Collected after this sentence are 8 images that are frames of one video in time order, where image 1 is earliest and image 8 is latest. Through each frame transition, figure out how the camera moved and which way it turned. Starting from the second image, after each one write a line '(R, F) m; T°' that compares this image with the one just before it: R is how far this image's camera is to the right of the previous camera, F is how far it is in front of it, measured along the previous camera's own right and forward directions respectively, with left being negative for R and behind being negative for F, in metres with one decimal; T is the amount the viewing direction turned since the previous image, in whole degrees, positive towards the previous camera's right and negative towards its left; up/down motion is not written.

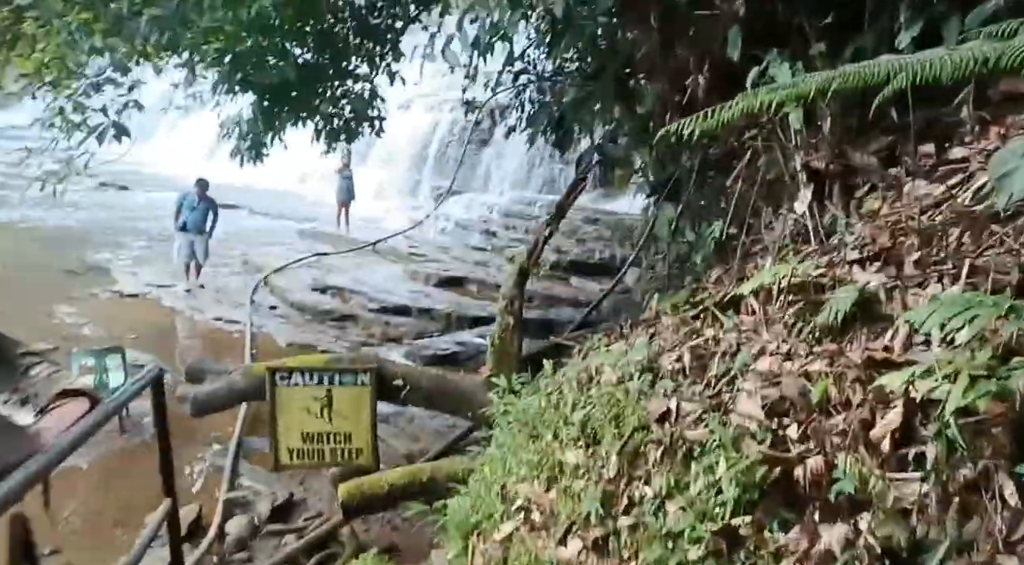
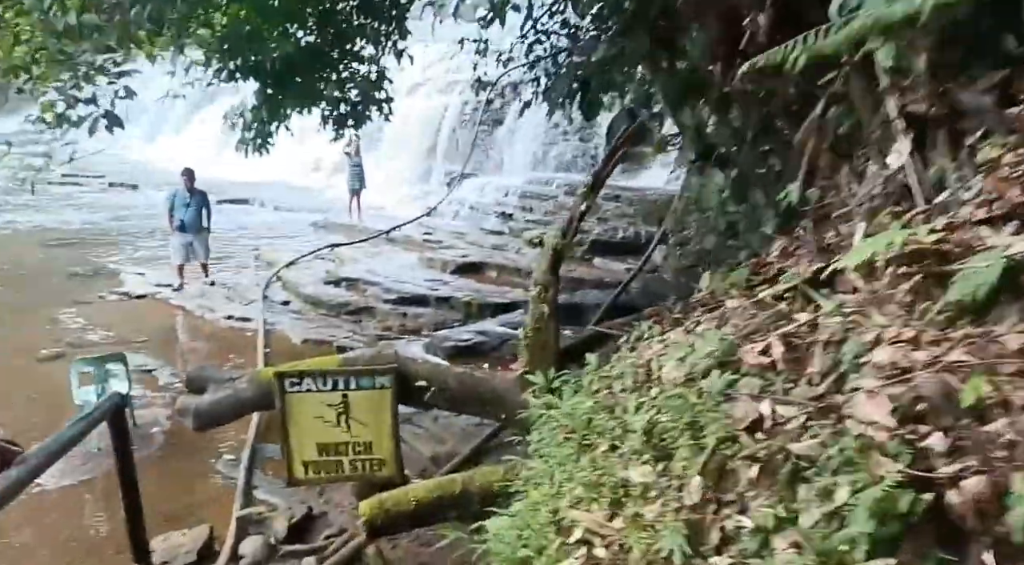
(-0.1, +0.4) m; -1°
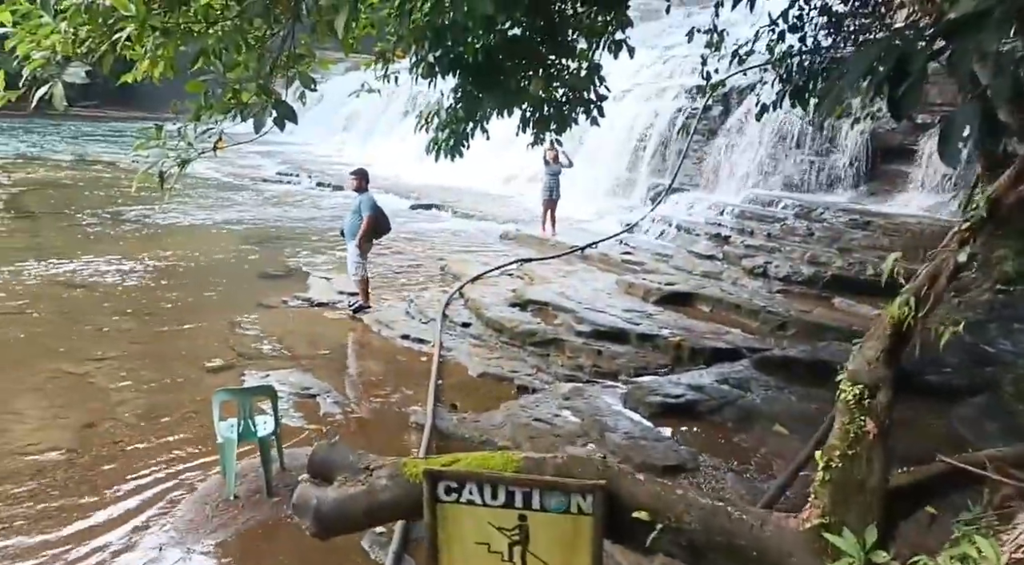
(-0.3, +1.1) m; -14°
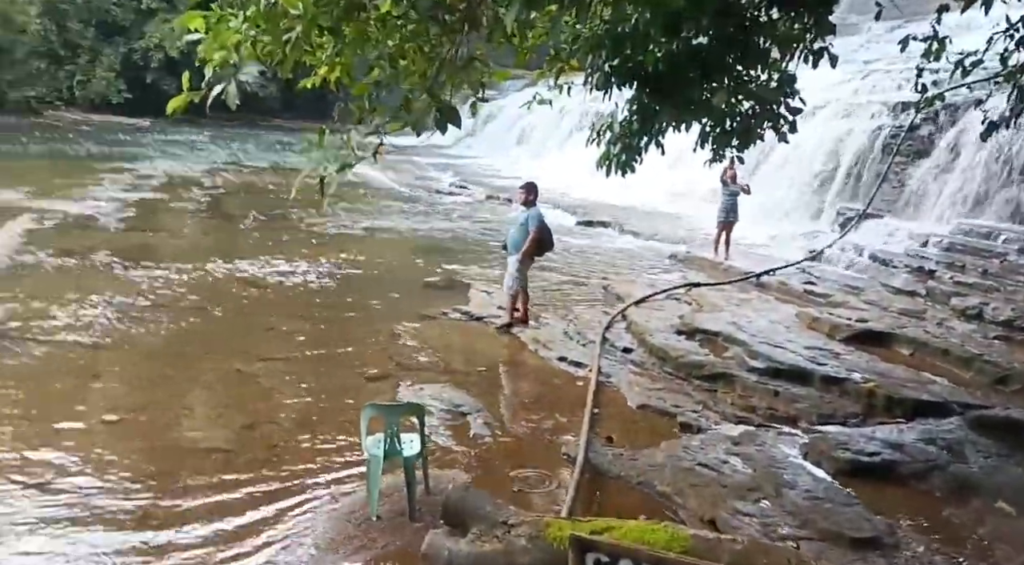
(0.0, +0.3) m; -12°
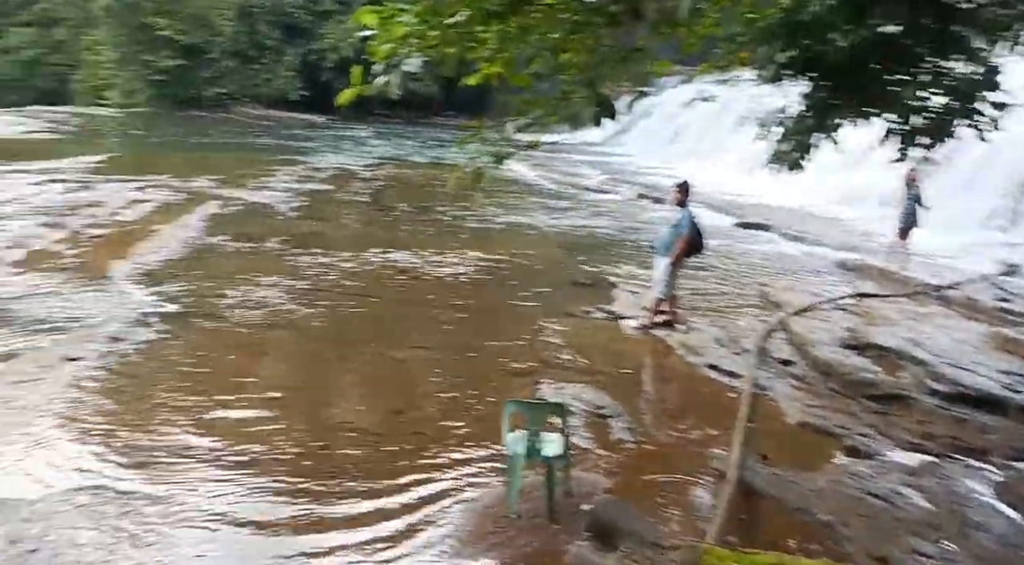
(0.0, +0.1) m; -11°
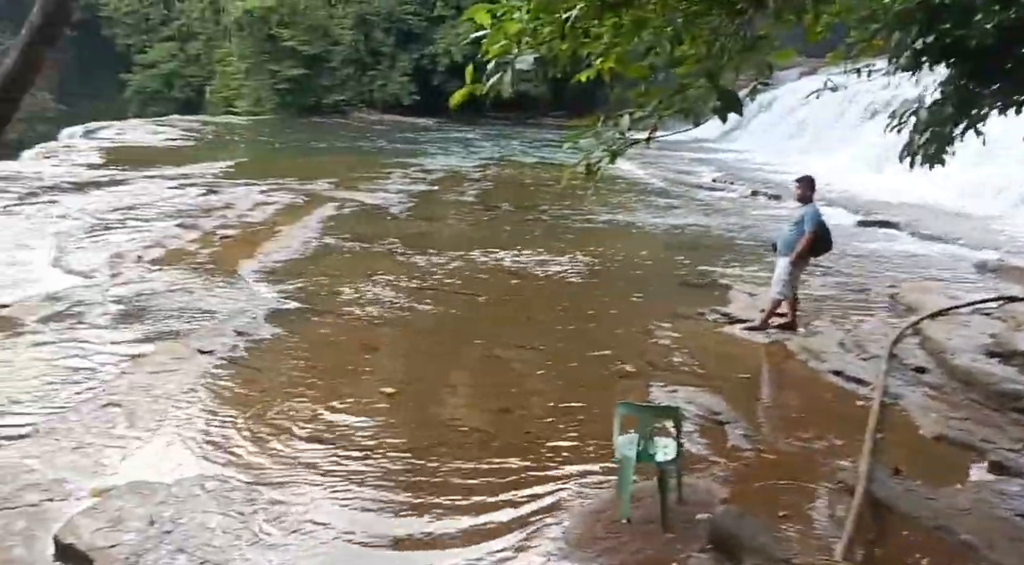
(0.0, 0.0) m; -8°
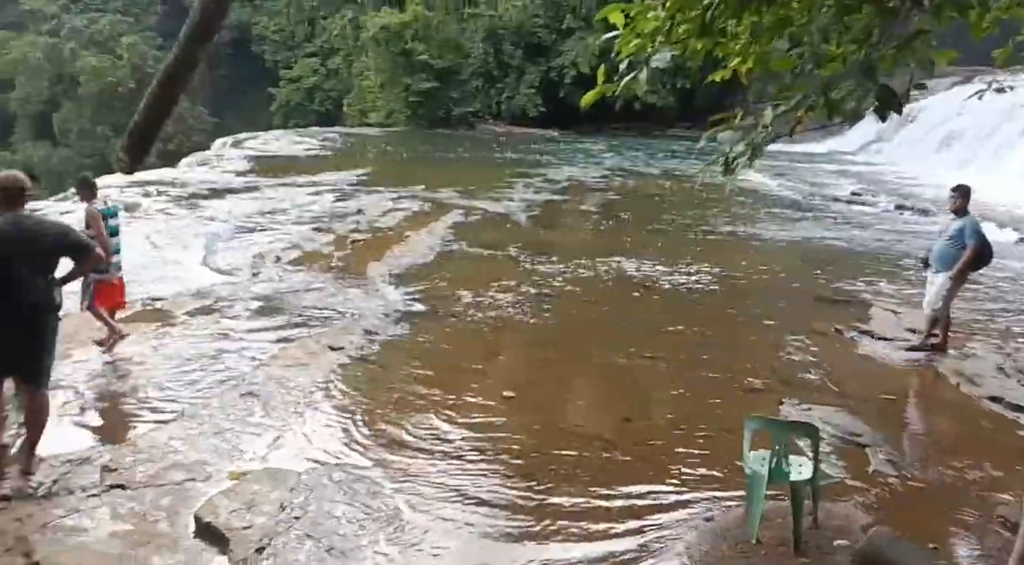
(-0.1, 0.0) m; -9°
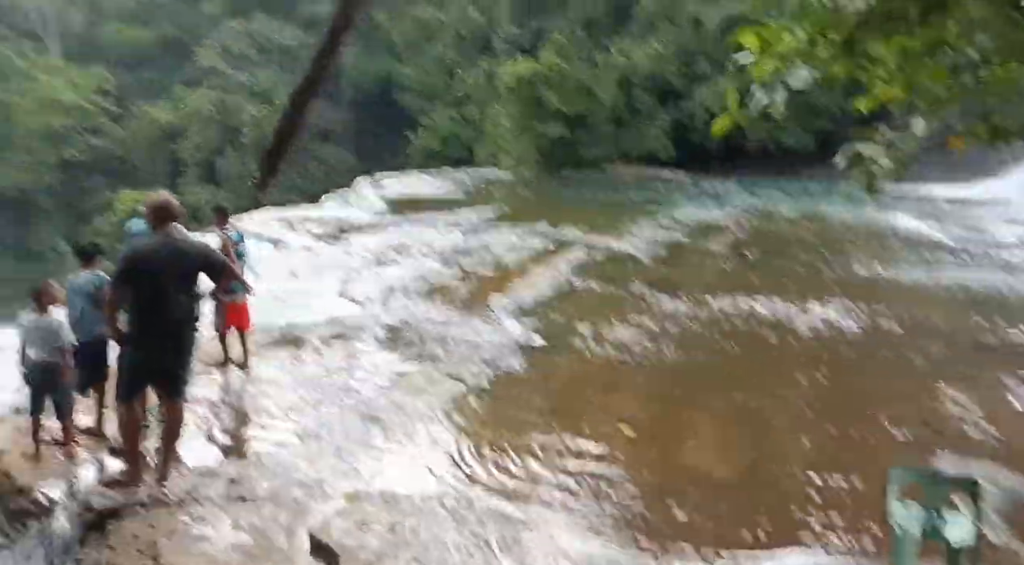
(0.0, +0.1) m; -10°
